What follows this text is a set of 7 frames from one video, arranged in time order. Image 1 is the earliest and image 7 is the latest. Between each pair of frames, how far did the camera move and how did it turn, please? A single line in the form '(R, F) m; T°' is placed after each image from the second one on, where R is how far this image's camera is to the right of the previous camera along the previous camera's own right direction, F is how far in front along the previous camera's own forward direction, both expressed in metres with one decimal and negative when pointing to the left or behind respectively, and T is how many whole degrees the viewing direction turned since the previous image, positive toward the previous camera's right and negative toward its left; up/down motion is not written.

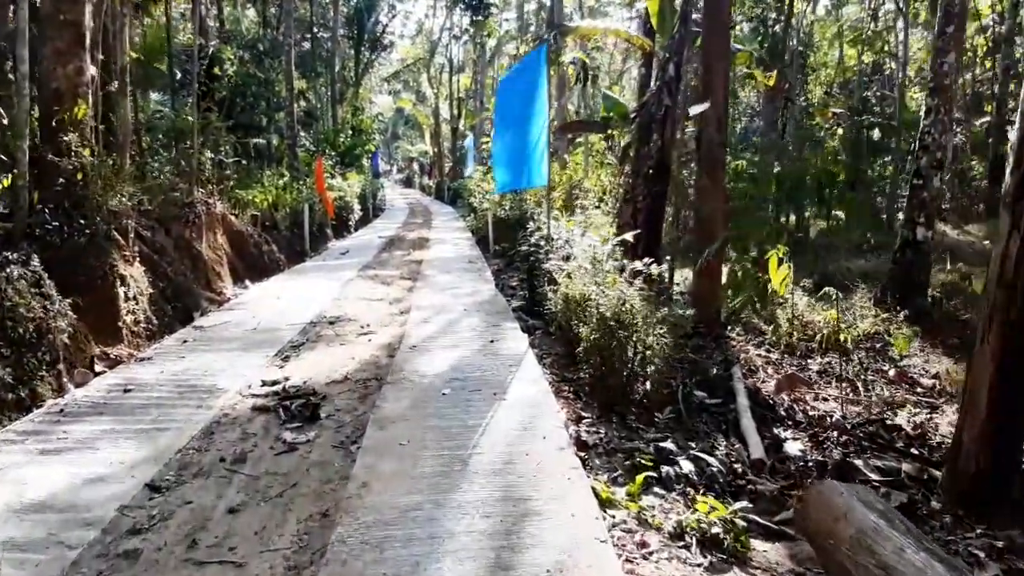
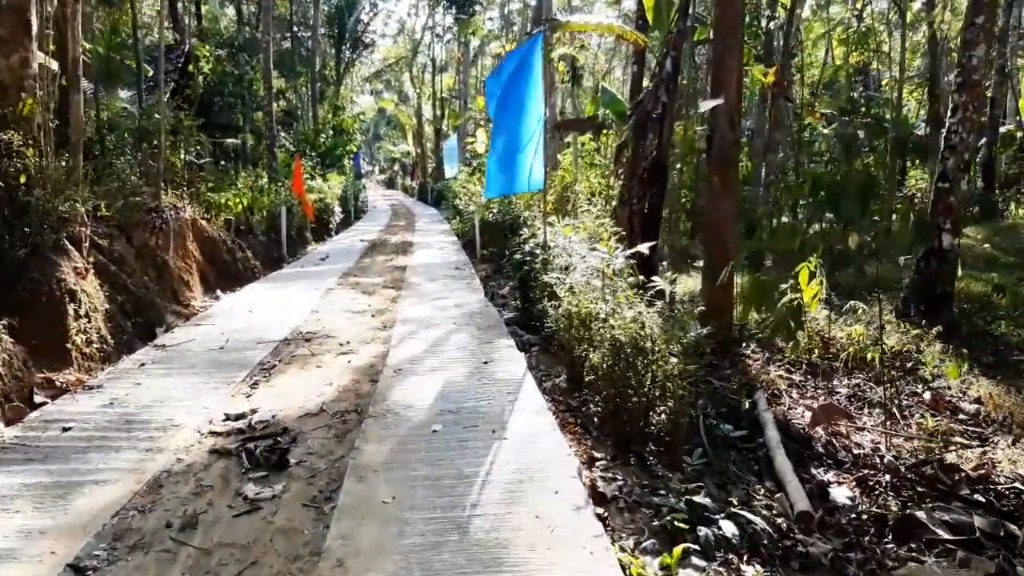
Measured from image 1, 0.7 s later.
(-0.1, +0.6) m; +1°
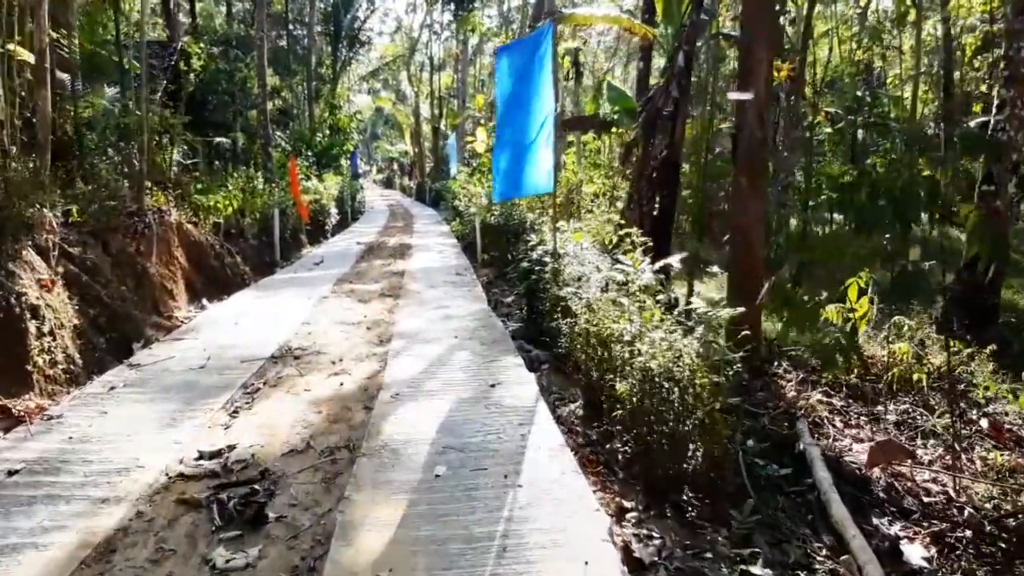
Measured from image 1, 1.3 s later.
(-0.1, +0.5) m; 0°
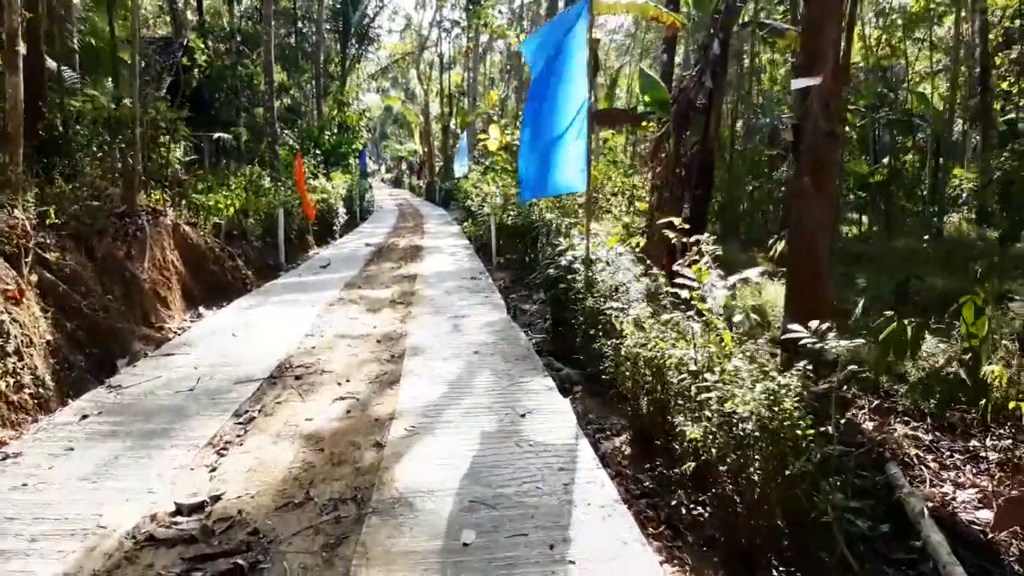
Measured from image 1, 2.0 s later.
(-0.1, +0.7) m; -1°
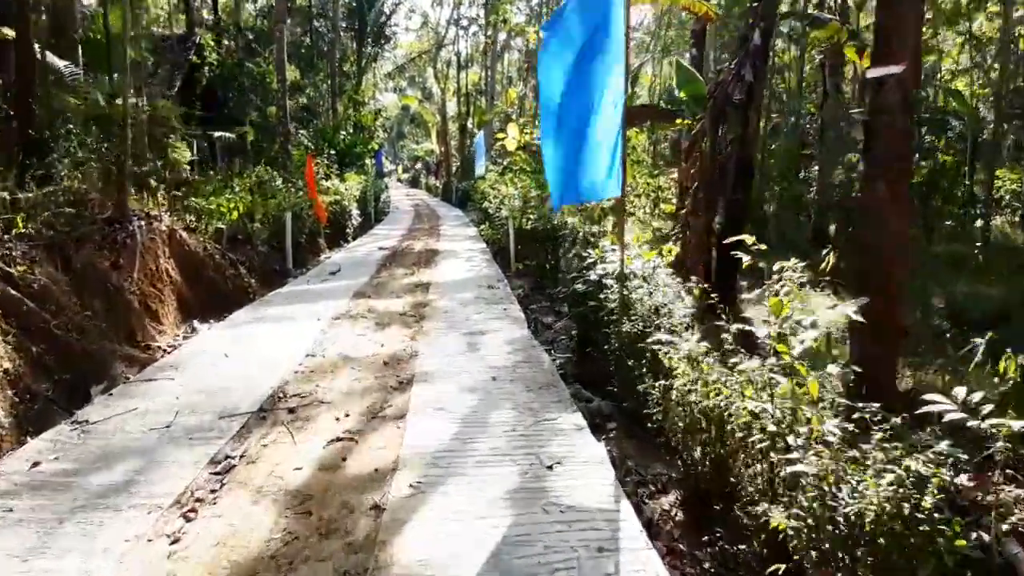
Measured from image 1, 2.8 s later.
(0.0, +0.7) m; -1°
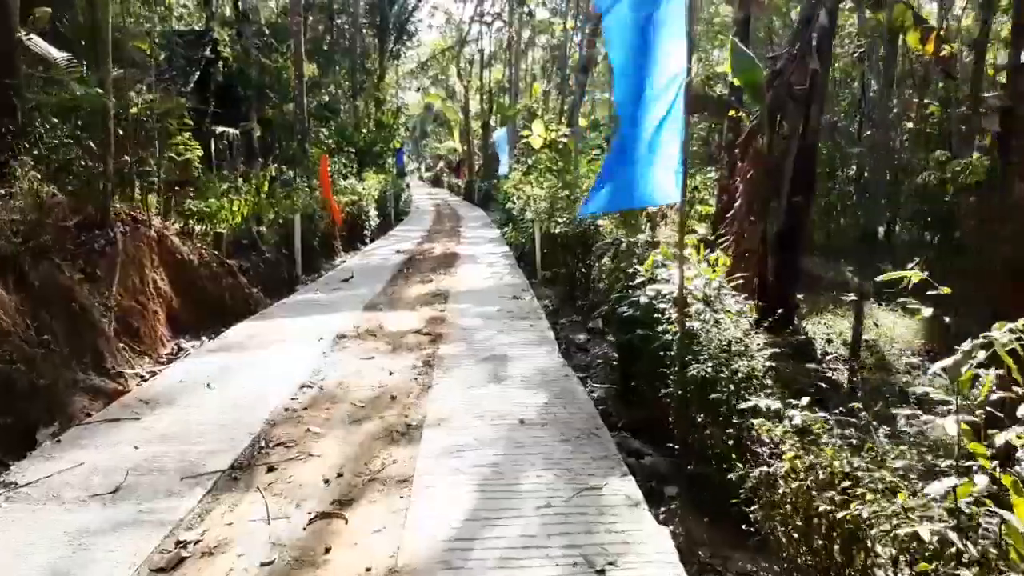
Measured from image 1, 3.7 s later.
(-0.1, +0.9) m; -2°
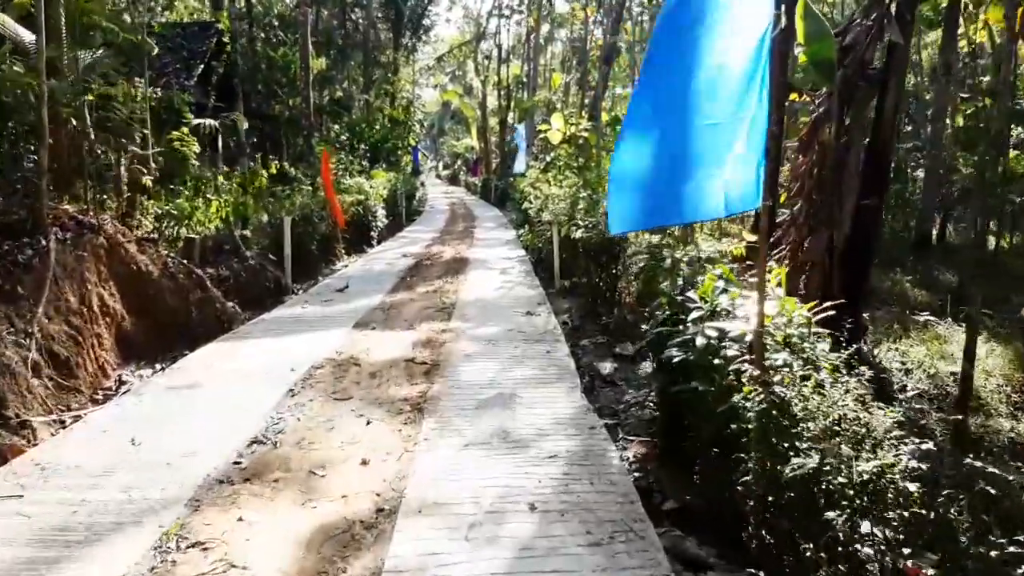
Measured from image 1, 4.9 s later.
(0.0, +1.2) m; -1°
